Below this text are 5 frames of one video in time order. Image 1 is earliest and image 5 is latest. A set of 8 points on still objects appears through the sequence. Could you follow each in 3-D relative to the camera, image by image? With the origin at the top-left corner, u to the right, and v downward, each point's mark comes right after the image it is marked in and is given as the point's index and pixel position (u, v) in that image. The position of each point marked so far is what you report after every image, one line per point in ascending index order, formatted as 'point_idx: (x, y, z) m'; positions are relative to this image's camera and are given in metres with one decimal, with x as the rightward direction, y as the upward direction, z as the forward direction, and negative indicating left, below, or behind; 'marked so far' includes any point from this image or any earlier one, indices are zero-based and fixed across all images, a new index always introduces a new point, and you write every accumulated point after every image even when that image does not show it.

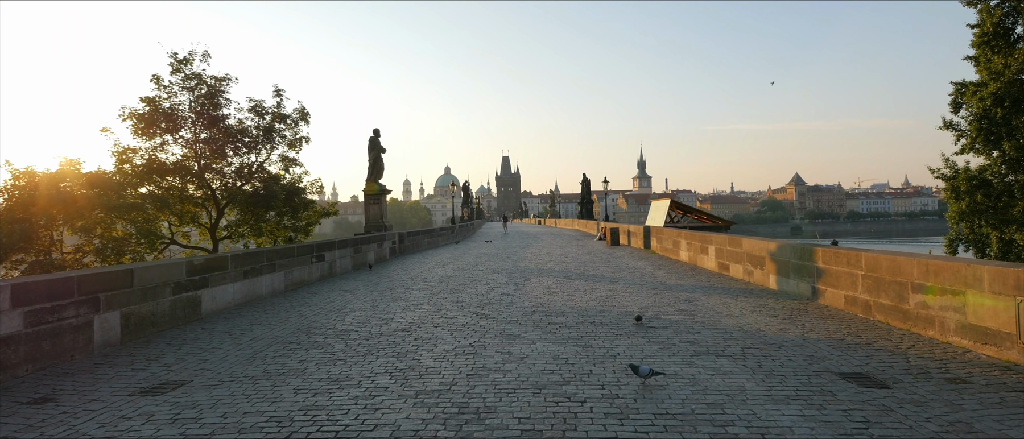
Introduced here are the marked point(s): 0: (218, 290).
0: (-3.9, -0.9, +7.6) m
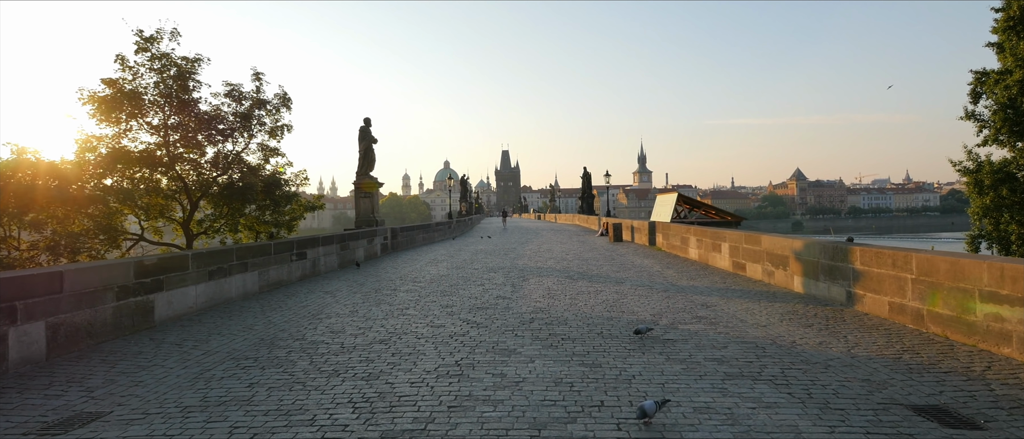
0: (-3.9, -0.9, +6.7) m
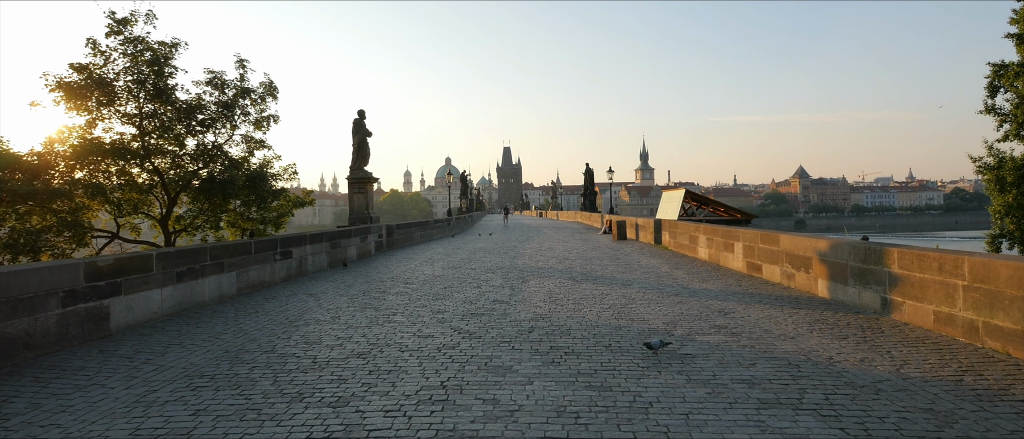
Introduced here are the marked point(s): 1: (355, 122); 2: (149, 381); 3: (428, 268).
0: (-4.0, -0.8, +6.1) m
1: (-4.5, +2.8, +16.3) m
2: (-2.7, -1.2, +4.3) m
3: (-1.7, -1.0, +11.5) m
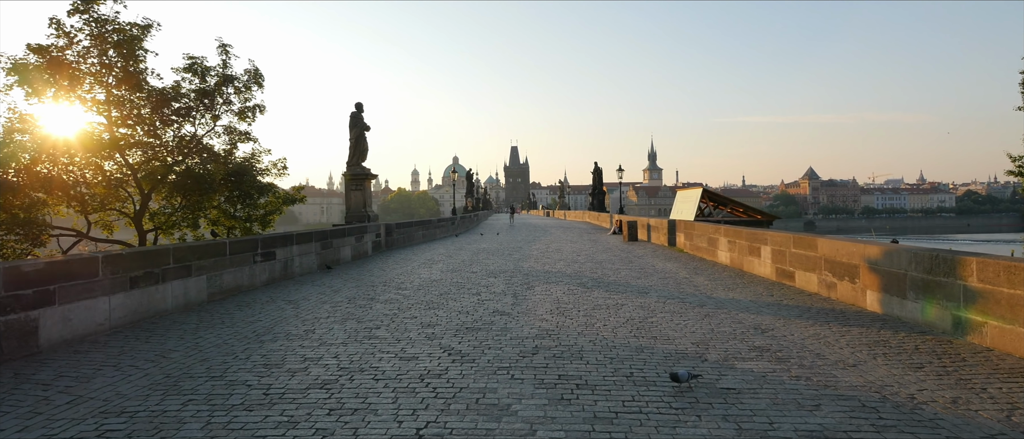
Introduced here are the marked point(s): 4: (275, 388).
0: (-4.0, -0.8, +5.2) m
1: (-4.3, +2.8, +15.5) m
2: (-2.7, -1.2, +3.4) m
3: (-1.6, -0.9, +10.6) m
4: (-1.6, -1.1, +3.9) m
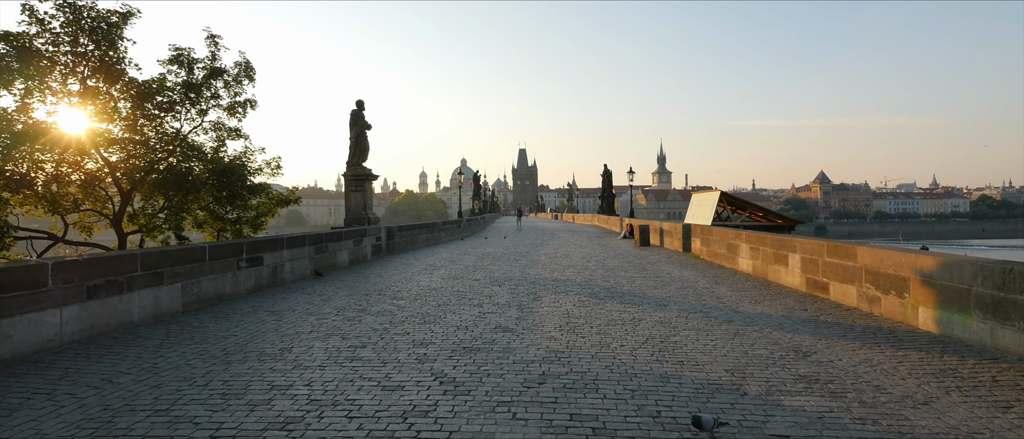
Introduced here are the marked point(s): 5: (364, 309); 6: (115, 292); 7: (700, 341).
0: (-3.9, -0.8, +4.6) m
1: (-4.1, +2.8, +14.9) m
2: (-2.7, -1.2, +2.7) m
3: (-1.5, -1.0, +9.9) m
4: (-1.6, -1.2, +3.2) m
5: (-1.8, -1.1, +6.9) m
6: (-3.9, -0.7, +5.6) m
7: (+1.7, -1.1, +5.2) m
